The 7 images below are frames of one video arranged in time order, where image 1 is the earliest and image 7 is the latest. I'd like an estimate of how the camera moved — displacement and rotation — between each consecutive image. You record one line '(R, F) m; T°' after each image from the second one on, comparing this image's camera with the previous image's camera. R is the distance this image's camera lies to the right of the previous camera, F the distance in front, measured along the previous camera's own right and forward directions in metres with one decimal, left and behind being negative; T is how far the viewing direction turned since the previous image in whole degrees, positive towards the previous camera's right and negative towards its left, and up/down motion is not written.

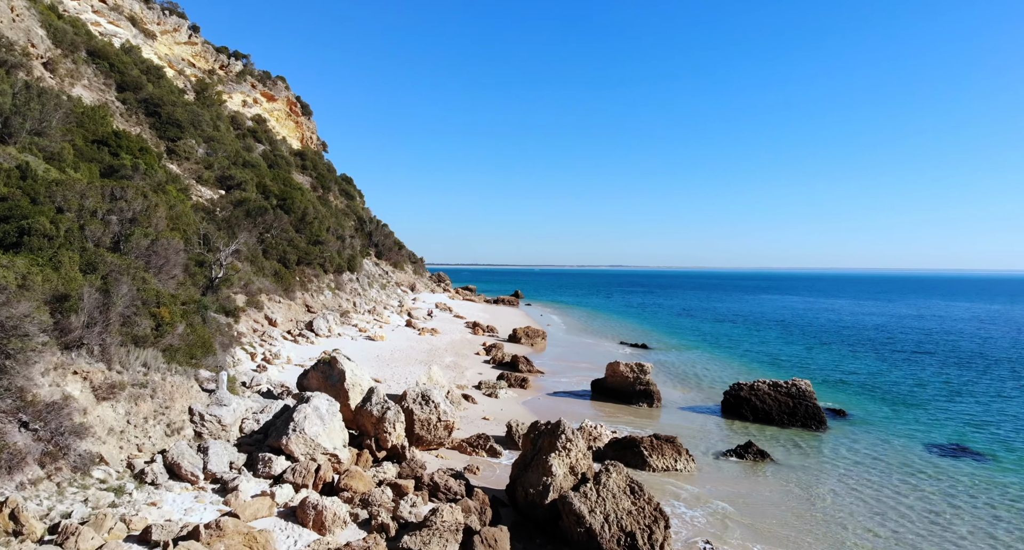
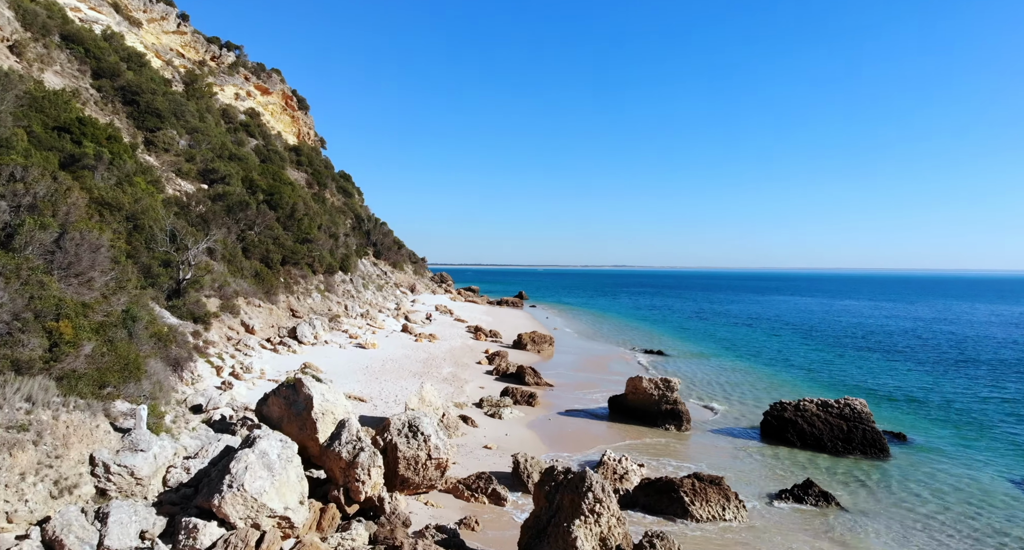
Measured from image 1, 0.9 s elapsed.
(-0.1, +2.8) m; 0°
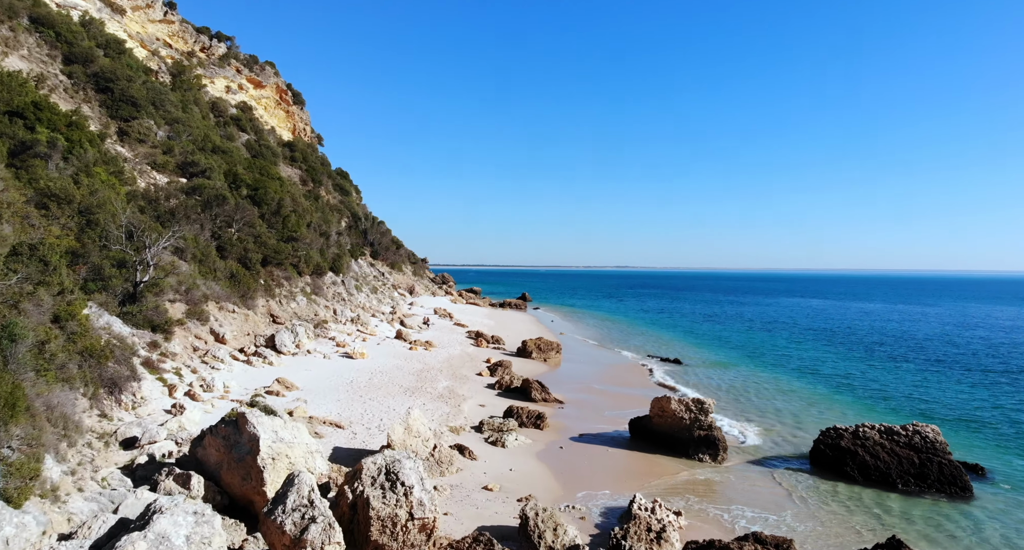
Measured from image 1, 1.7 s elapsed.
(-0.1, +2.7) m; 0°
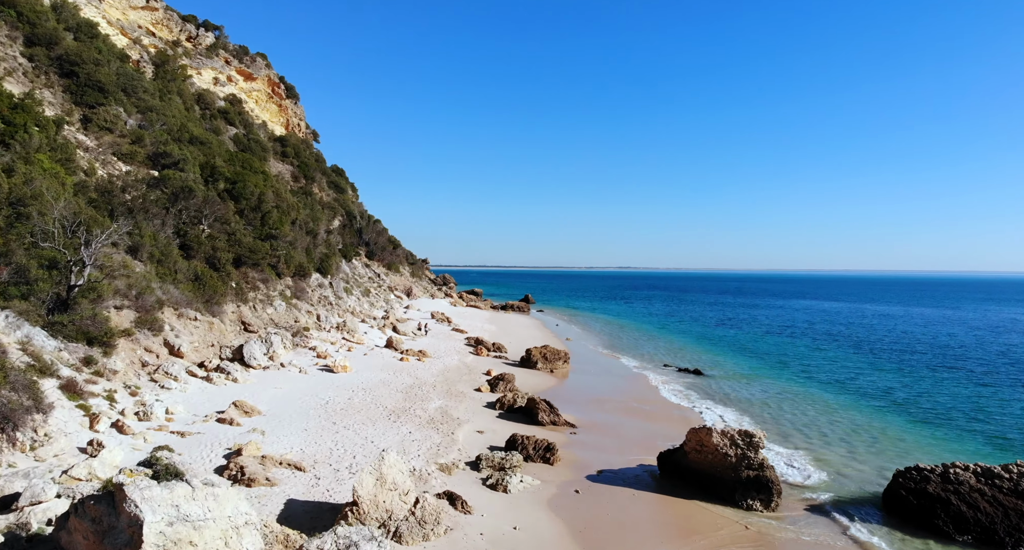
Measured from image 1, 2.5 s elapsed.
(0.0, +2.9) m; 0°
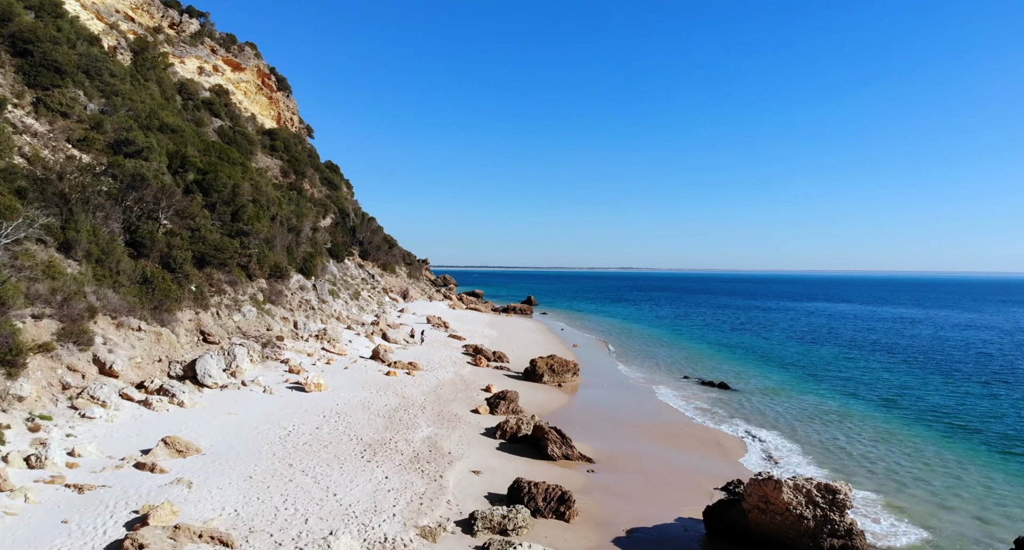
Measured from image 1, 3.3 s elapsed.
(0.0, +3.1) m; 0°
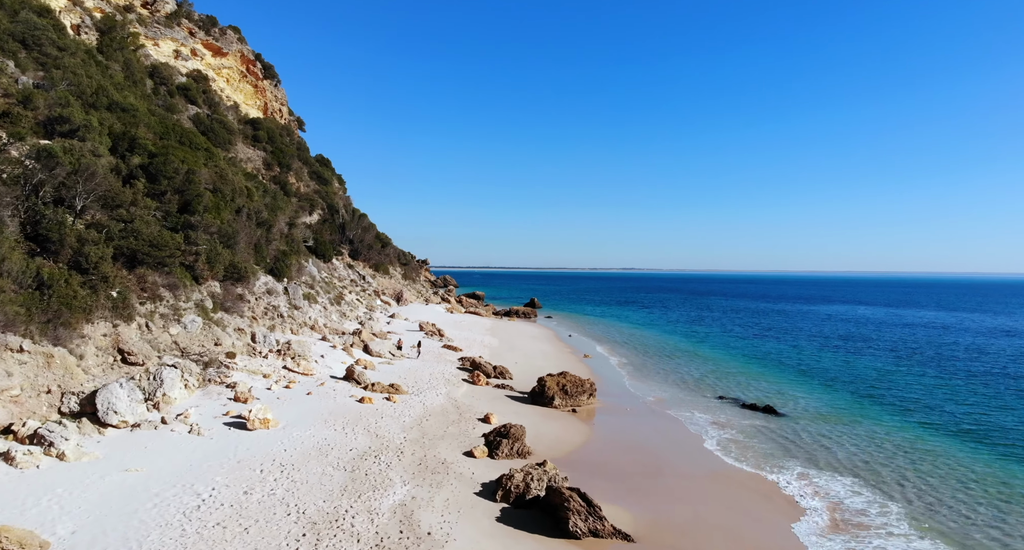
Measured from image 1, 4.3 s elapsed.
(-0.1, +4.1) m; 0°
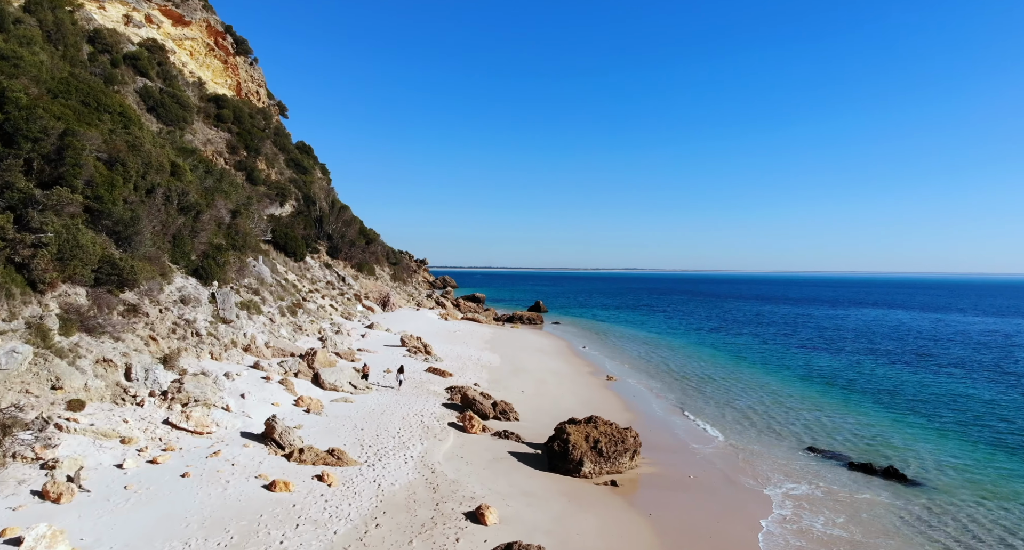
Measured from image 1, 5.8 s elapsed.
(-0.1, +6.4) m; 0°
